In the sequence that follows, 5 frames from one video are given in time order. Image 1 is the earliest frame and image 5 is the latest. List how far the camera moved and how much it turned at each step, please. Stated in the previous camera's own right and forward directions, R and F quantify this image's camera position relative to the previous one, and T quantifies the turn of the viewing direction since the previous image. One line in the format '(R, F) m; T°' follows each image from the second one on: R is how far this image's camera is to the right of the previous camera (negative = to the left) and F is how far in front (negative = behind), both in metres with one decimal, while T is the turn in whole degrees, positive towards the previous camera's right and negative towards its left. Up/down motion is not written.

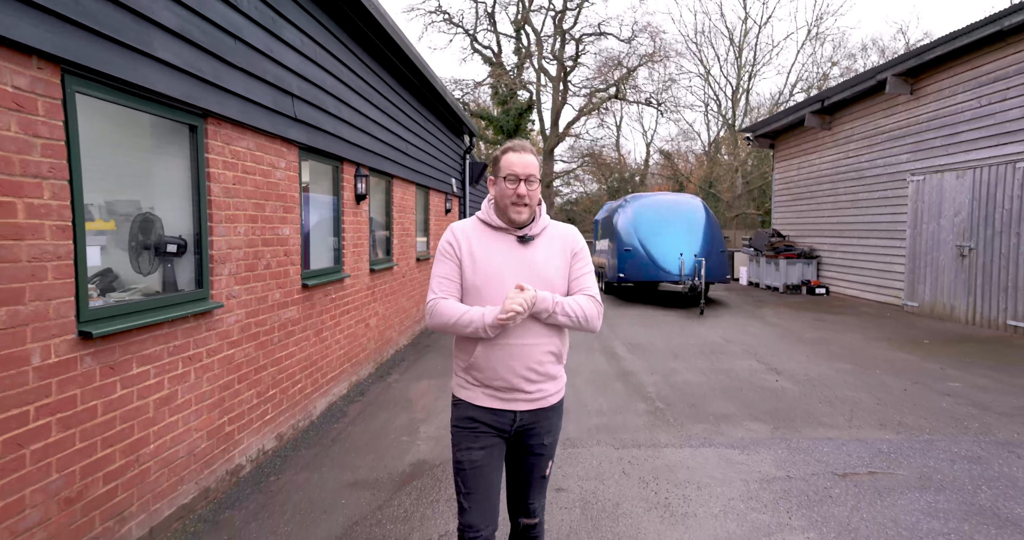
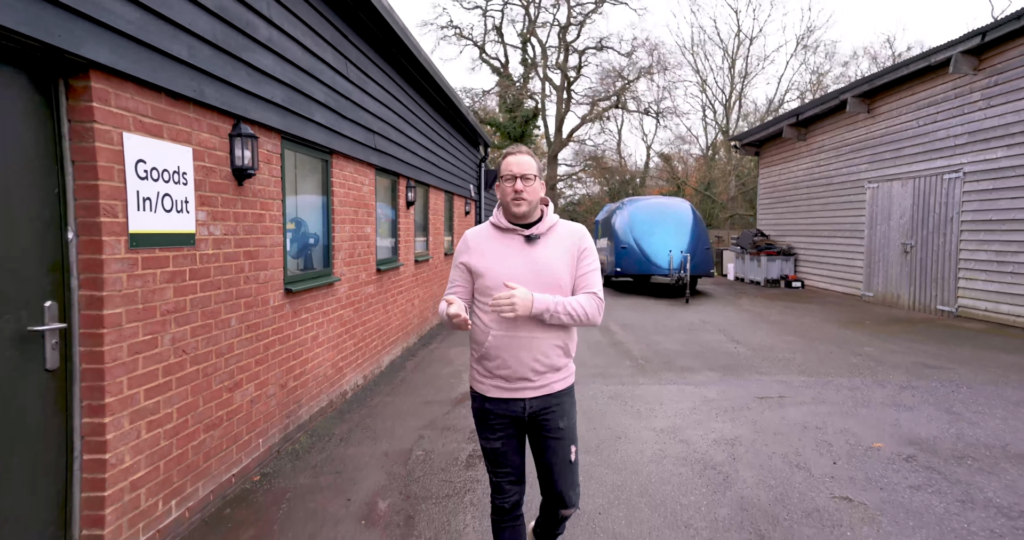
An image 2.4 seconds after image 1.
(-0.2, -1.6) m; 0°
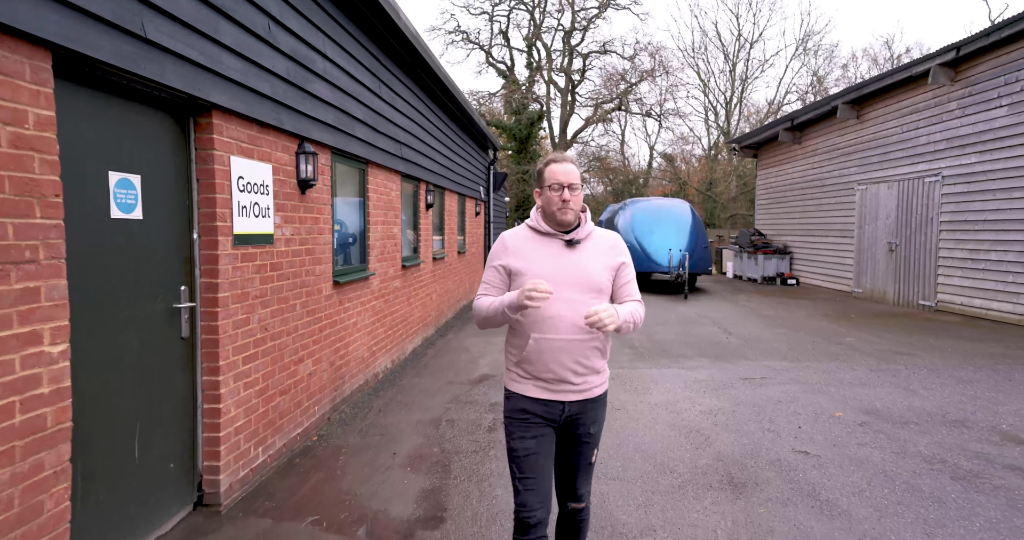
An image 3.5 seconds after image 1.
(-0.1, -0.7) m; 0°
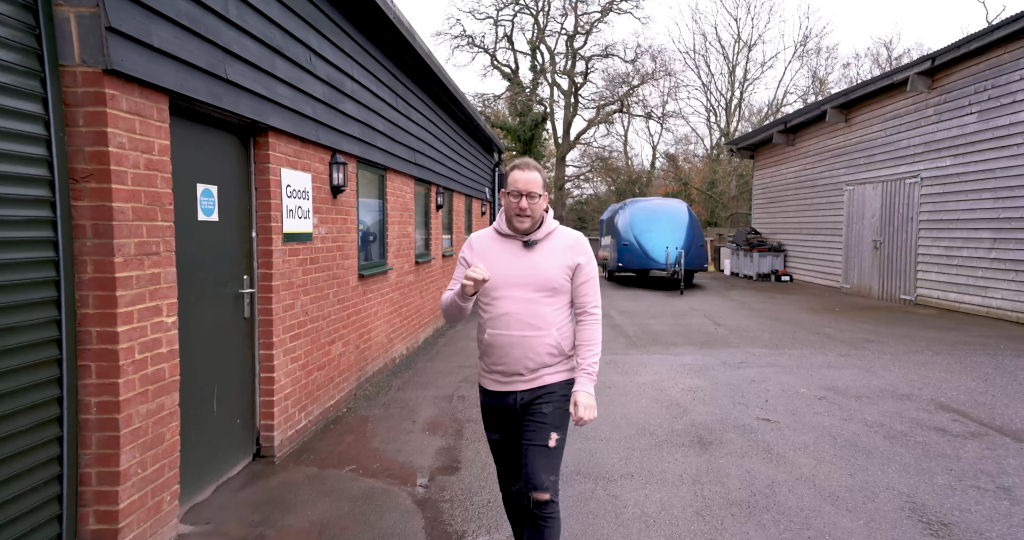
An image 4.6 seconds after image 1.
(0.0, -0.6) m; -1°
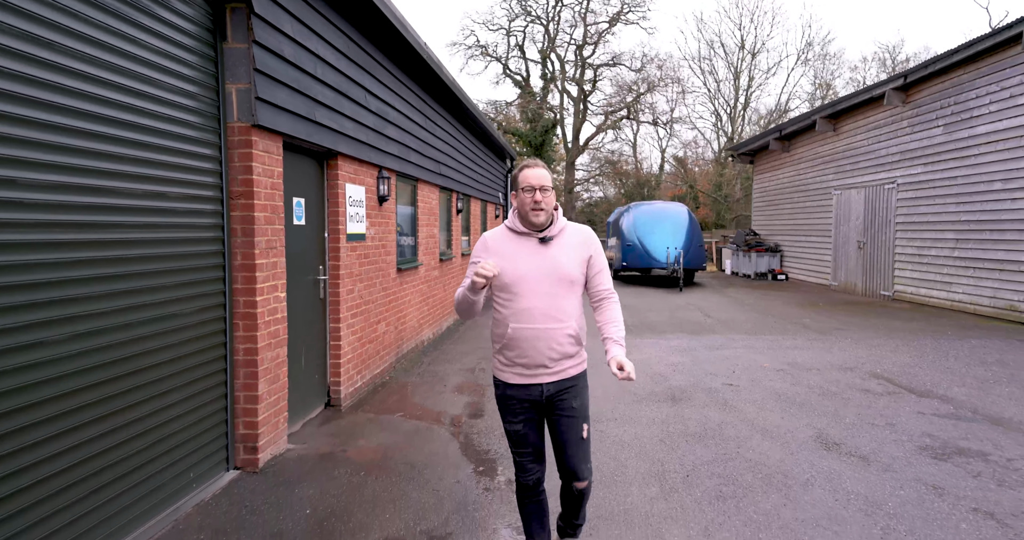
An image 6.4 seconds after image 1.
(0.0, -1.0) m; -1°
